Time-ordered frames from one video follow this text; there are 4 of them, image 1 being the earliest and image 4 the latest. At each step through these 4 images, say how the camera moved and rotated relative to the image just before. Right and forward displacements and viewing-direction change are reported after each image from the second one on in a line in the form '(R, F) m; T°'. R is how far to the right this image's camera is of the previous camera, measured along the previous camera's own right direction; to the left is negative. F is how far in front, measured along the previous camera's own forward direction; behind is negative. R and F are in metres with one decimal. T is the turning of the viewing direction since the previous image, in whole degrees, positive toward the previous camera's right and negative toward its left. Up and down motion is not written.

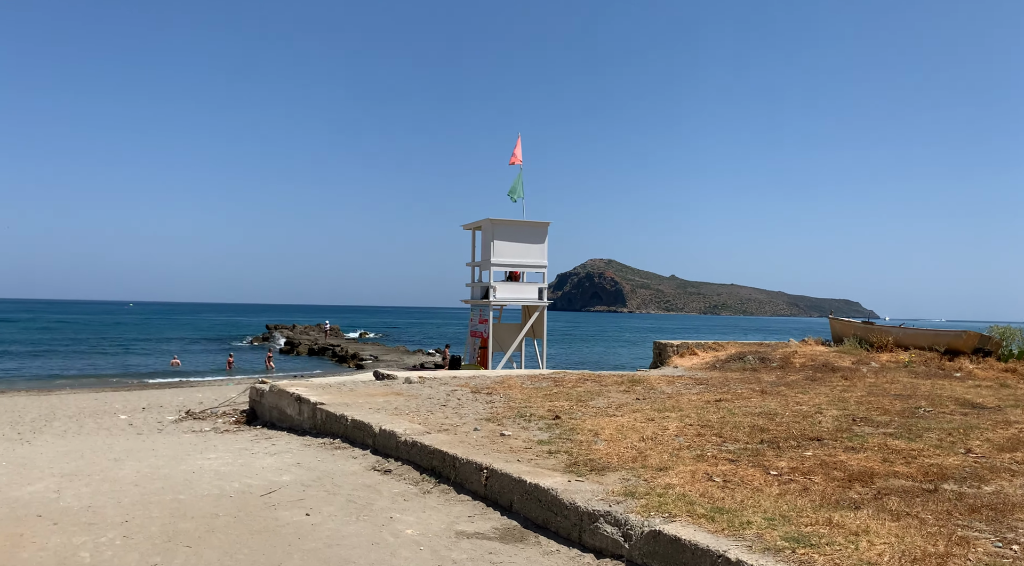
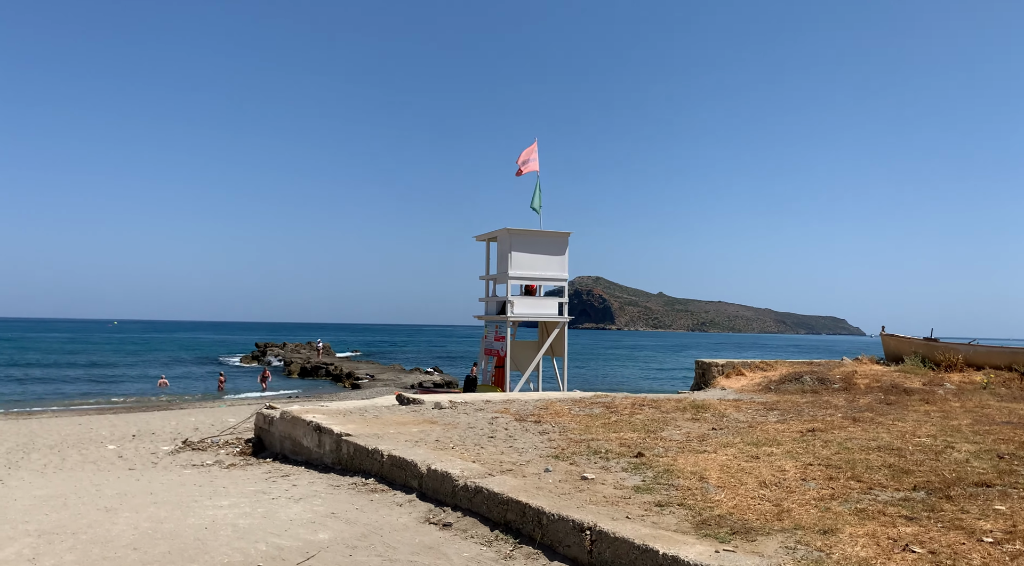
(-0.9, +1.7) m; +1°
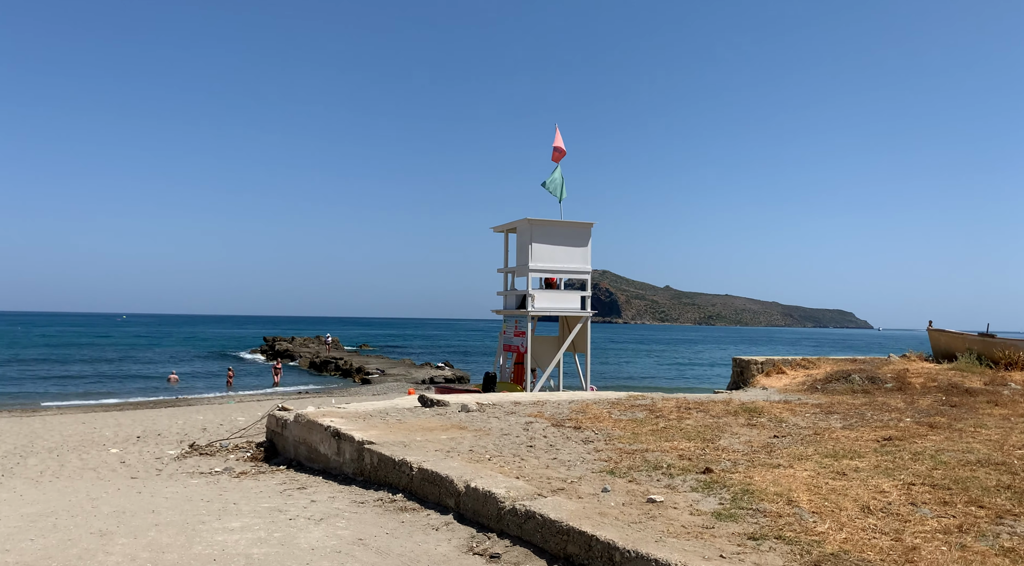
(-0.4, +1.1) m; 0°
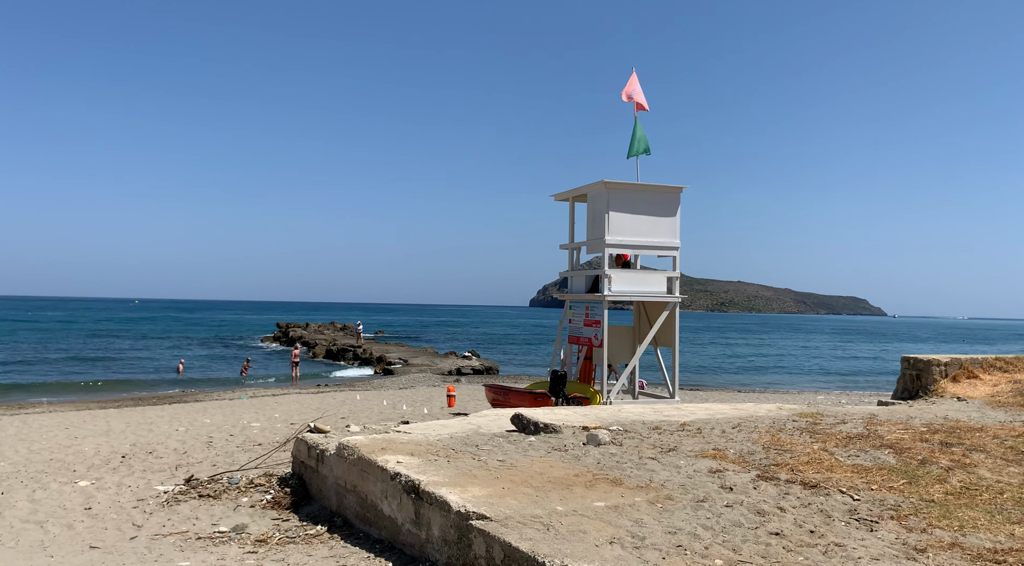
(-1.4, +4.2) m; -1°
